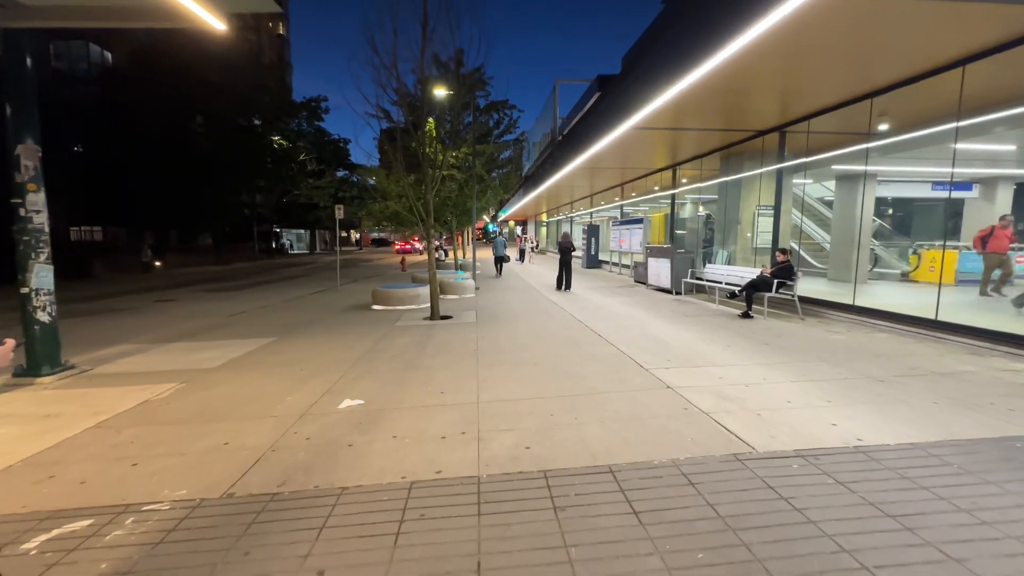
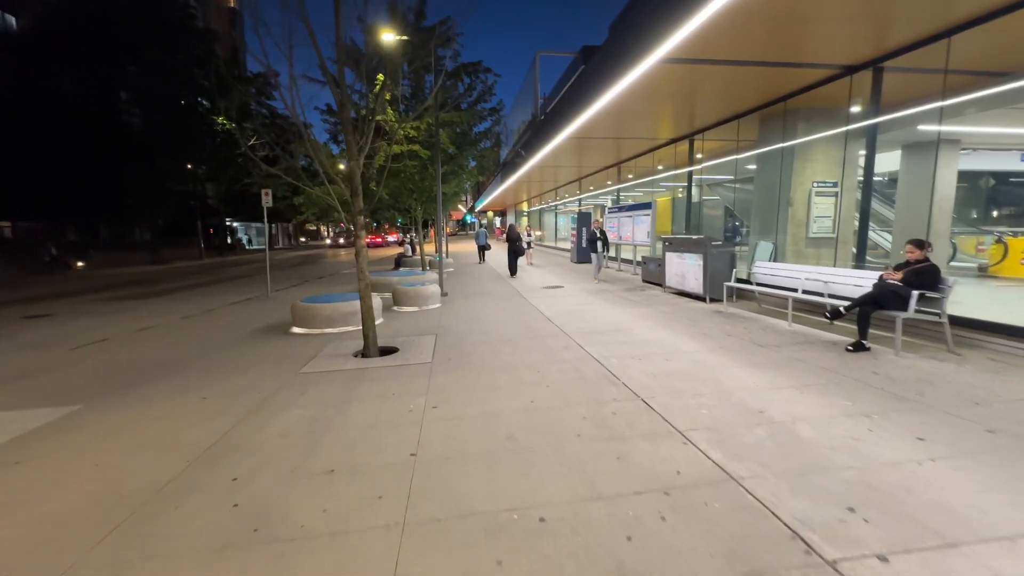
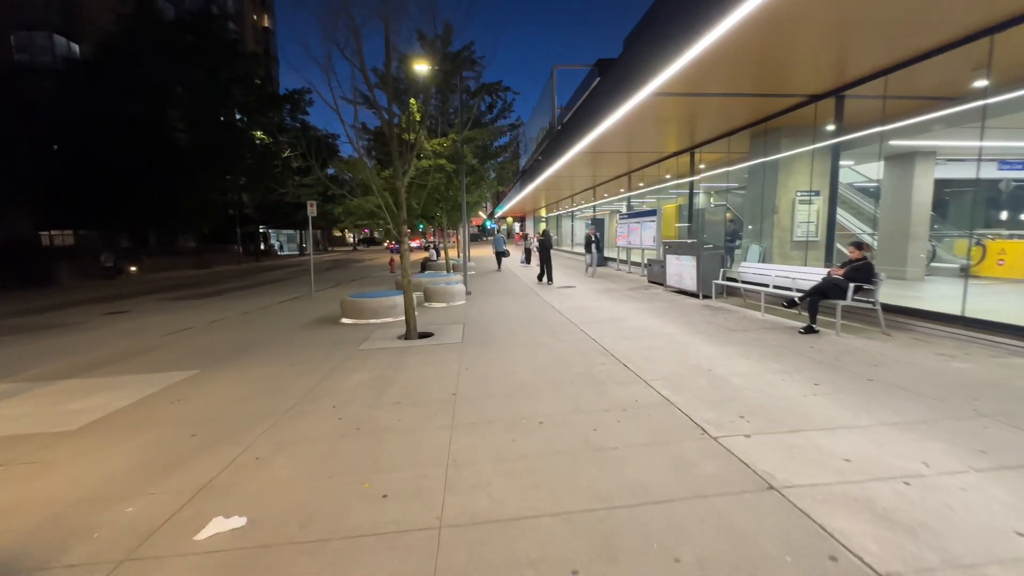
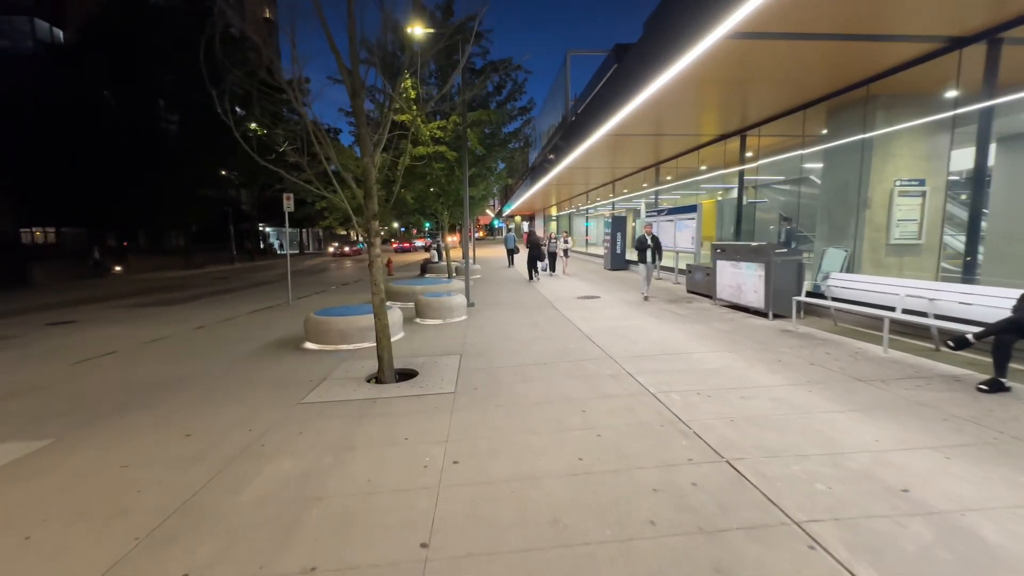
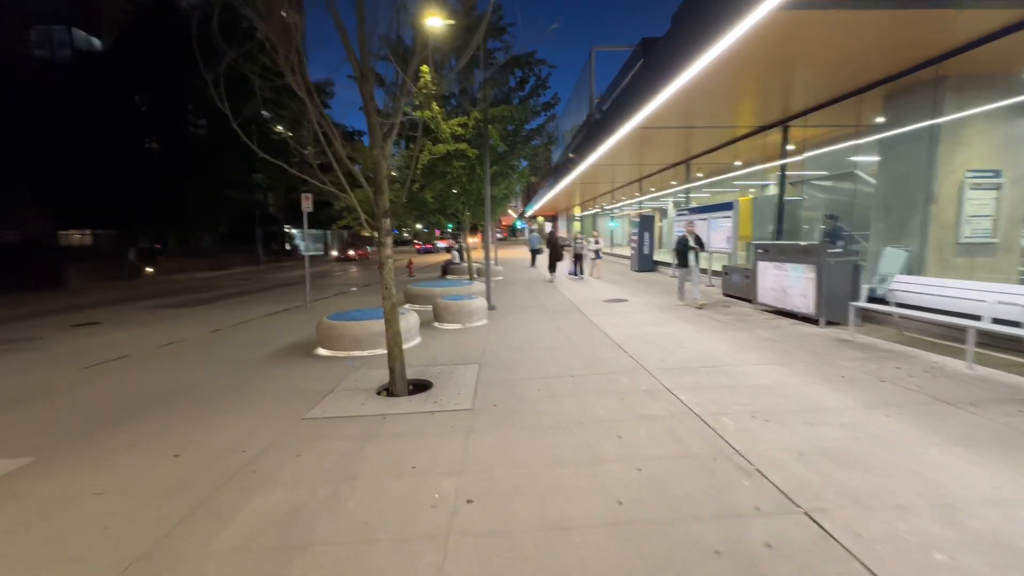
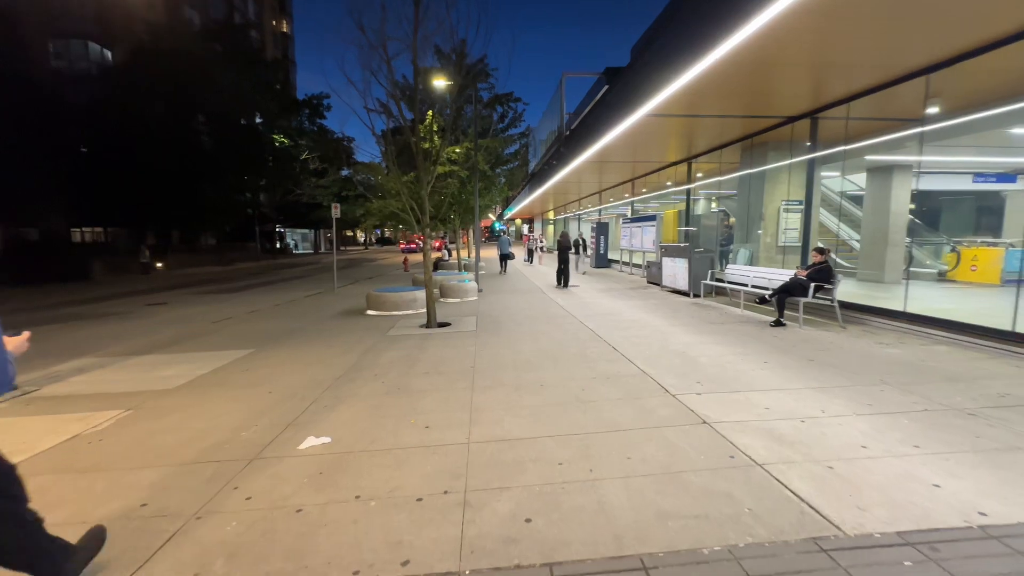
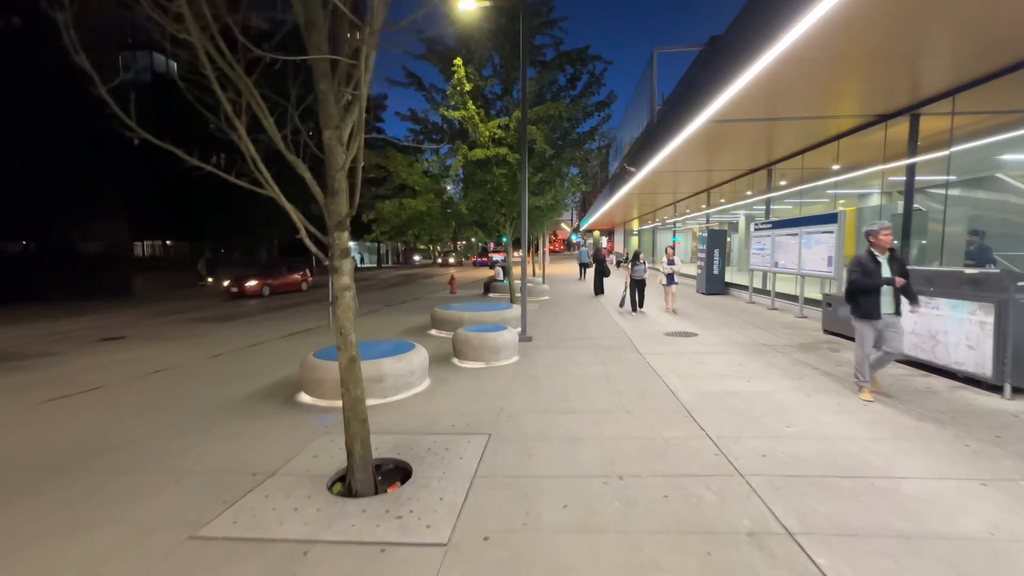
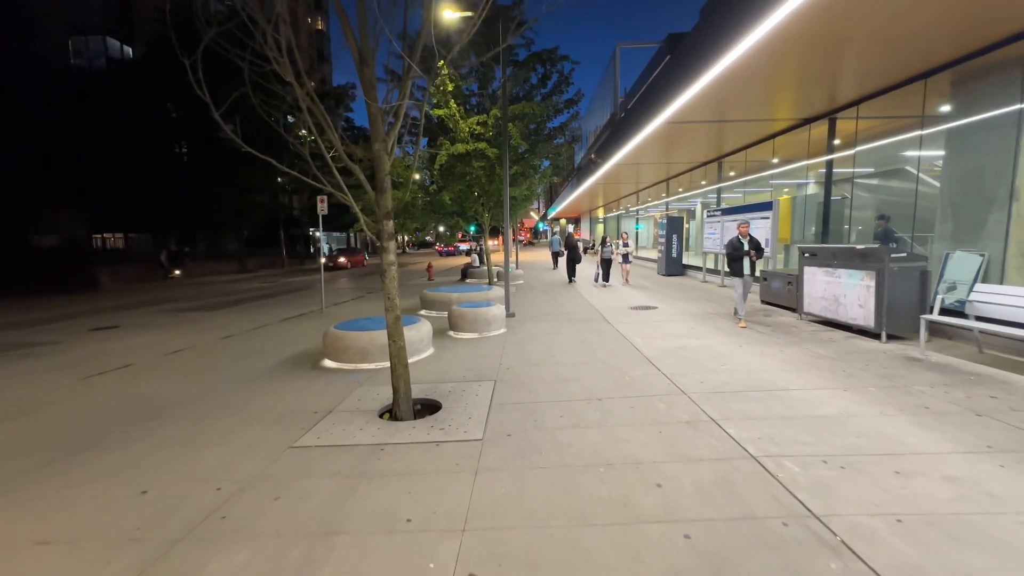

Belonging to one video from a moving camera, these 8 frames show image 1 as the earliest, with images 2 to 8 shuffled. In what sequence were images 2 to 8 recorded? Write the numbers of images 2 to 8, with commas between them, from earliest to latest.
6, 3, 2, 4, 5, 8, 7
